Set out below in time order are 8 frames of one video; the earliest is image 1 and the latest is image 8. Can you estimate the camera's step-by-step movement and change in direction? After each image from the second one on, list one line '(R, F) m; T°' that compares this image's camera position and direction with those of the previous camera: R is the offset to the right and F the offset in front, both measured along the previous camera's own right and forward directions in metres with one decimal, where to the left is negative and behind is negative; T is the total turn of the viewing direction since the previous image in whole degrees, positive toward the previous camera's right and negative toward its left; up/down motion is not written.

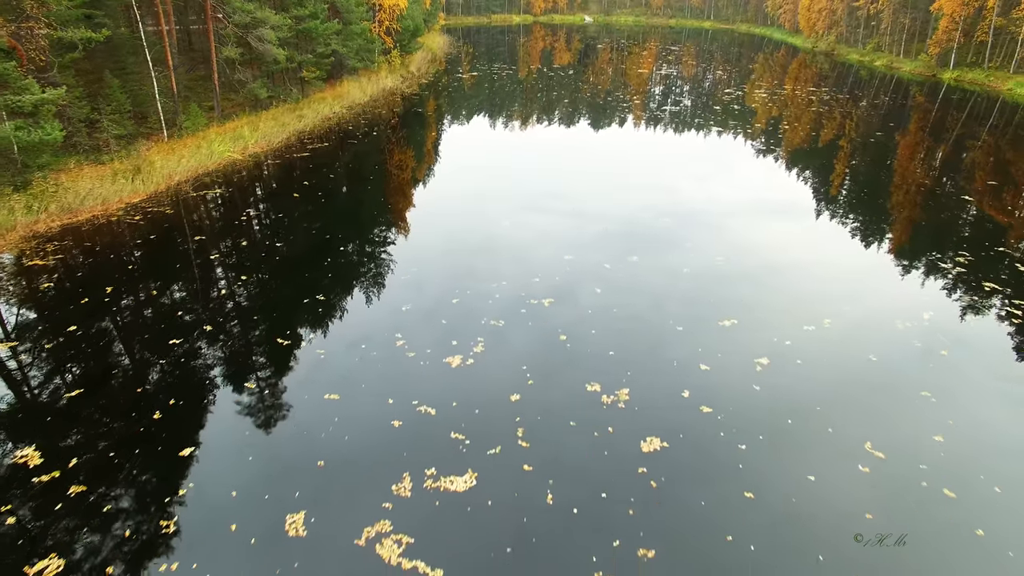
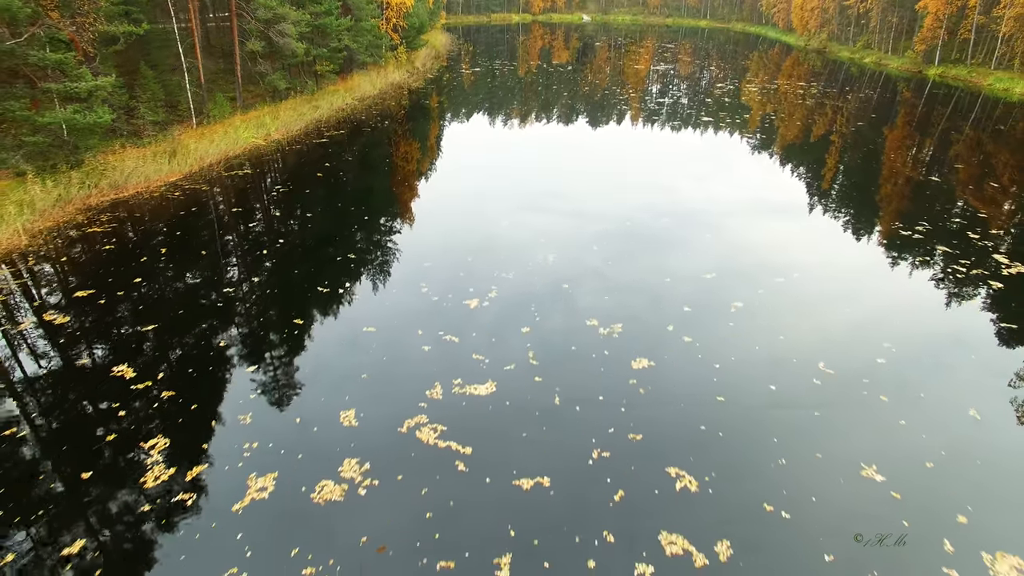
(-0.1, -1.3) m; 0°
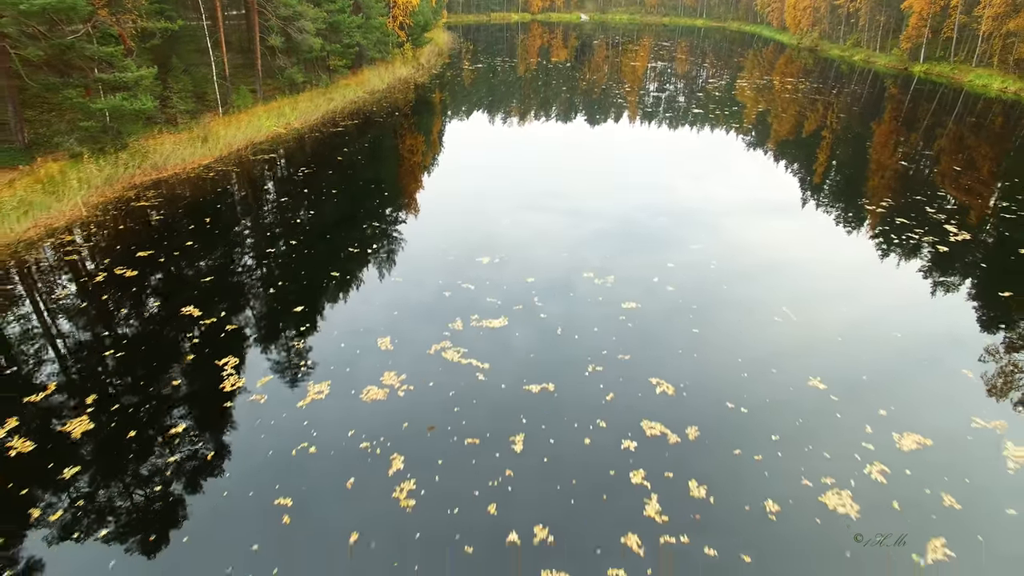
(-0.1, -1.4) m; 0°
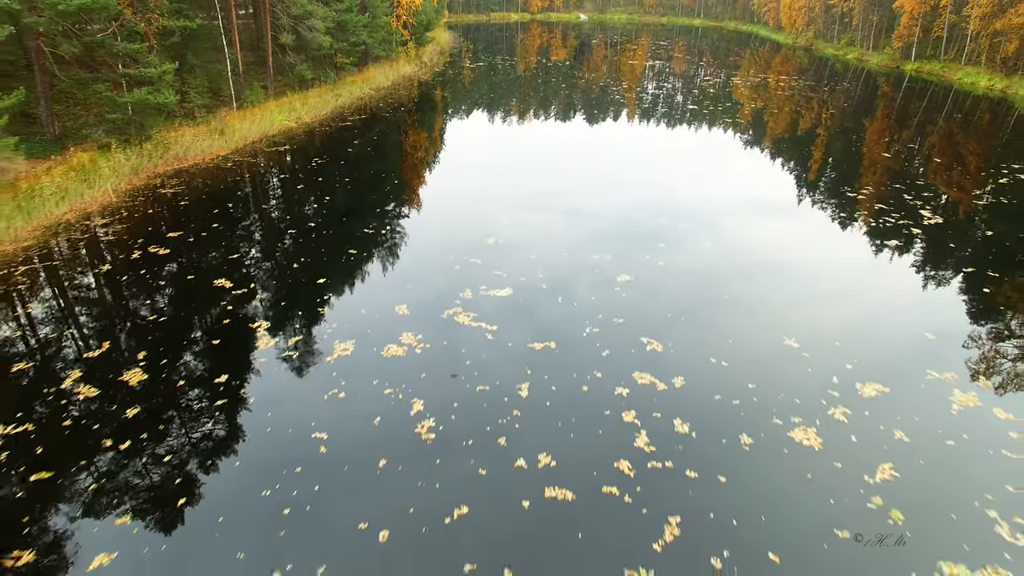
(-0.1, -0.9) m; 0°
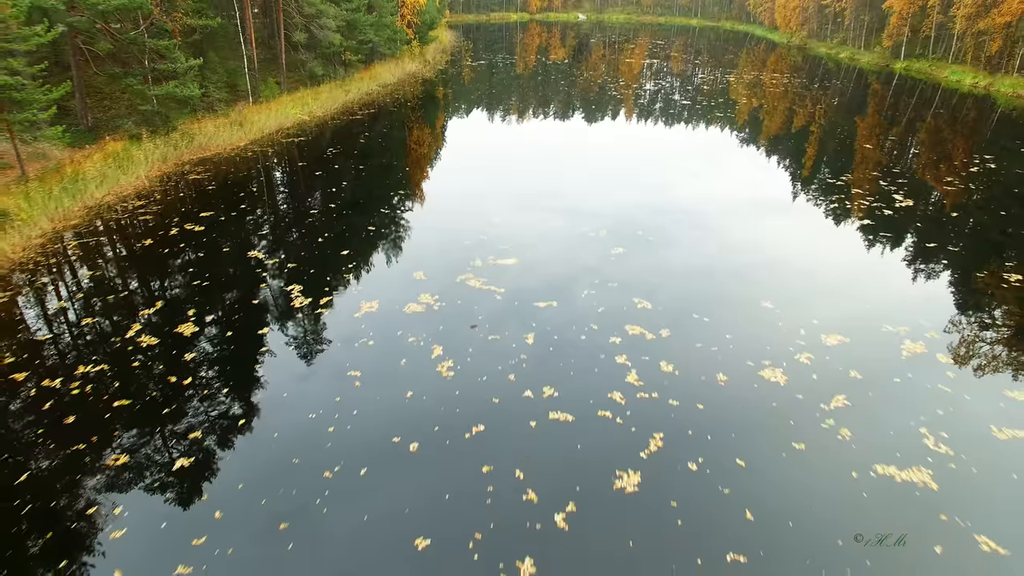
(-0.1, -1.1) m; 0°
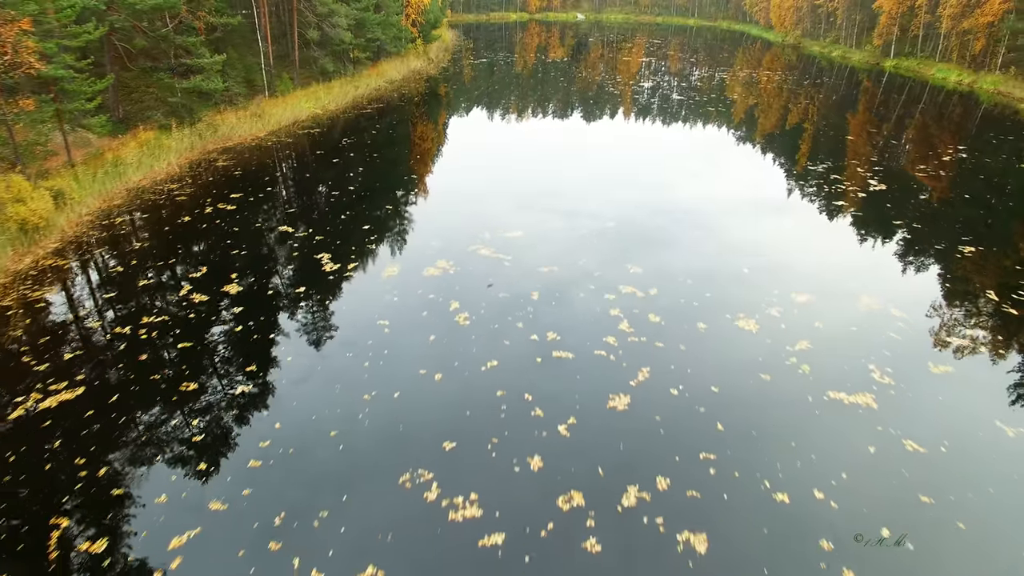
(-0.1, -1.2) m; 0°
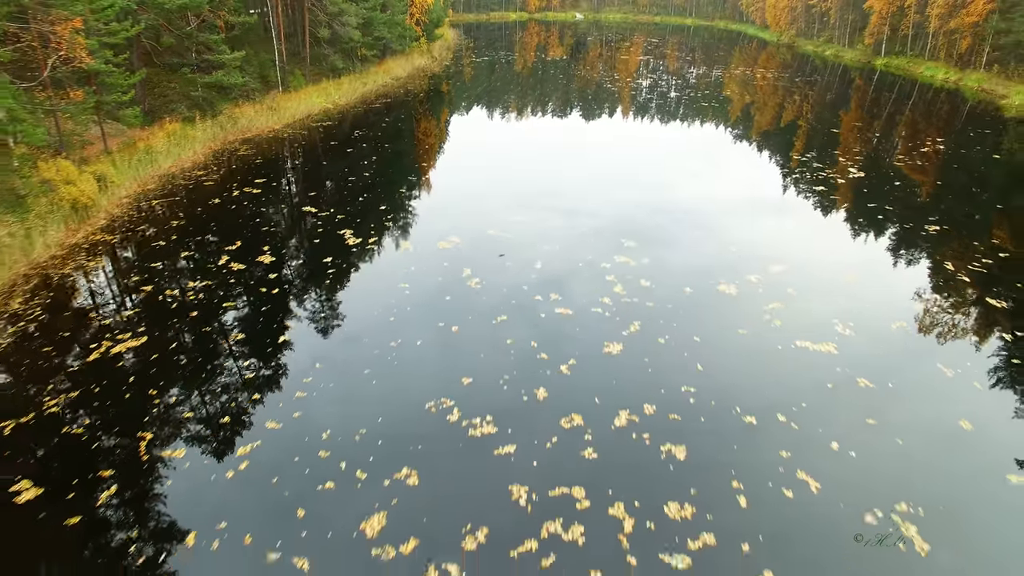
(-0.1, -1.1) m; 0°
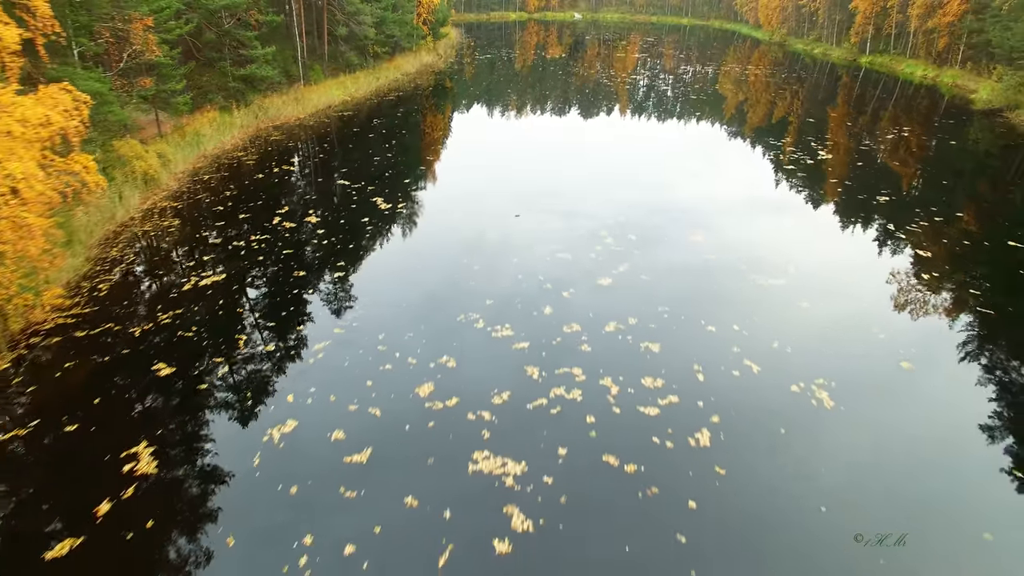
(-0.2, -2.1) m; 0°
